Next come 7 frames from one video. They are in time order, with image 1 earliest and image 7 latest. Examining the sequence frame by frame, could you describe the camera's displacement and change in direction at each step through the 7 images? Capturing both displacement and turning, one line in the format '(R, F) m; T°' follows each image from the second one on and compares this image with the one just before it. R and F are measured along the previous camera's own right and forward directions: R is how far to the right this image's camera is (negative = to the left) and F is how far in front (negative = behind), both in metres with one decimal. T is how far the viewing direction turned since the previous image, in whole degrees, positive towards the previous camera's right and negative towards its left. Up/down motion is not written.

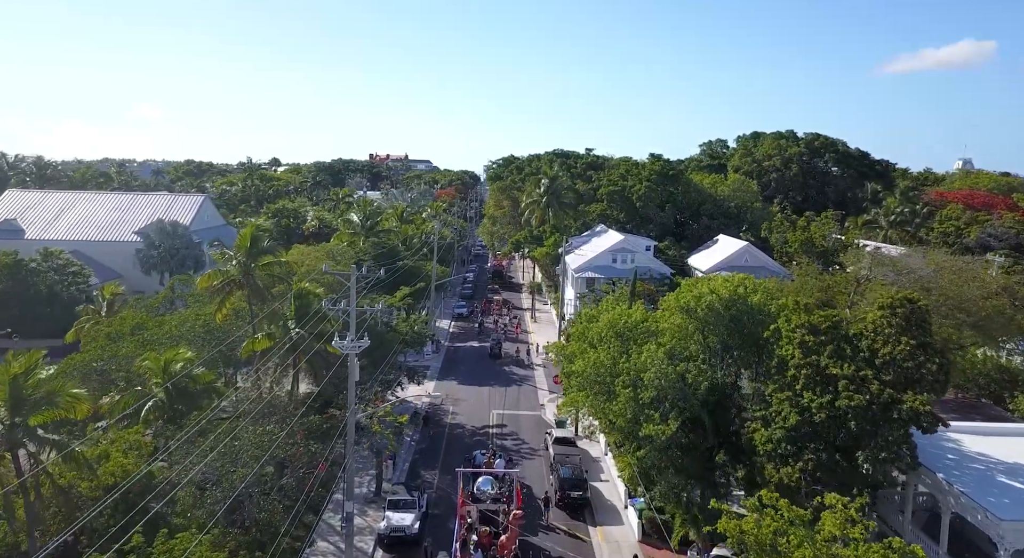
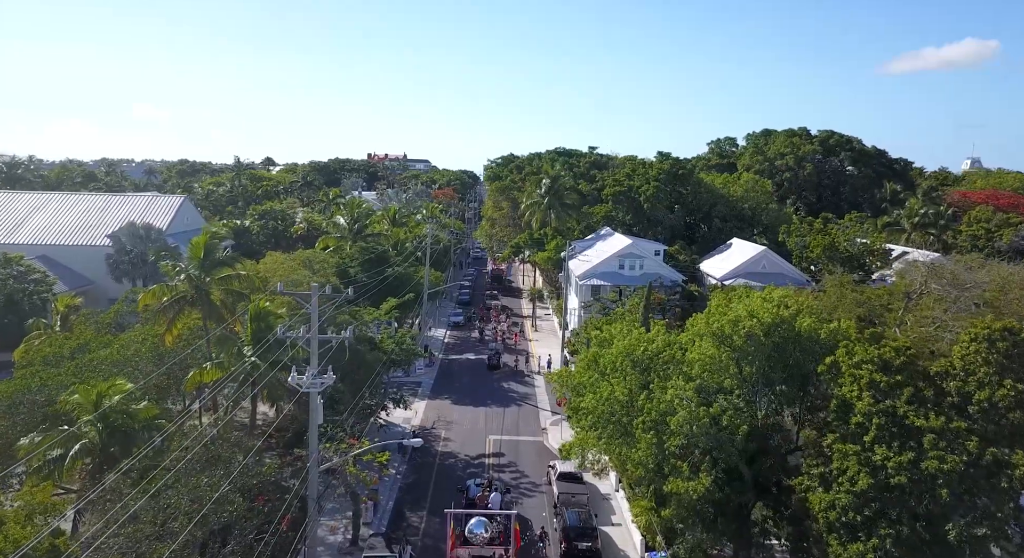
(+0.1, +4.5) m; 0°
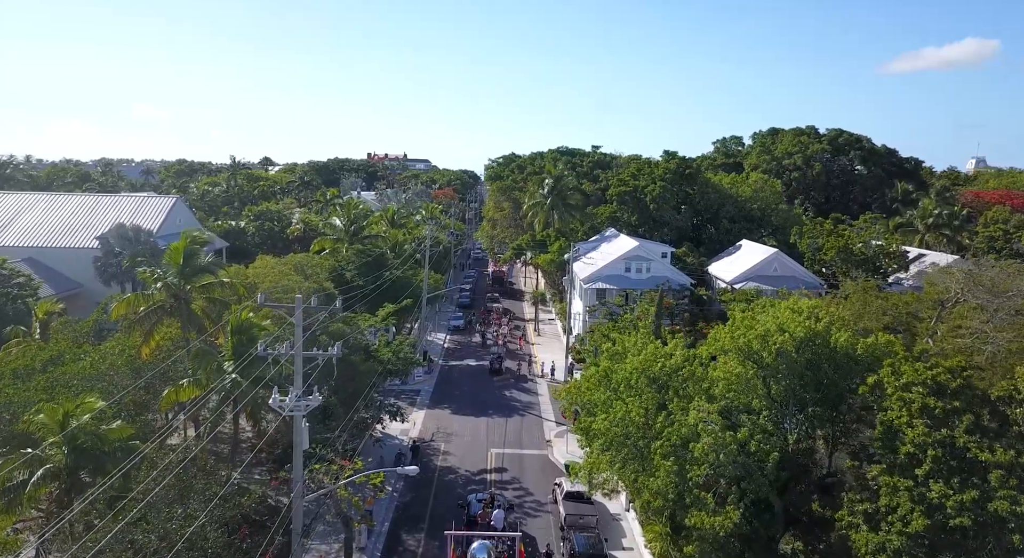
(-0.1, +2.0) m; 0°
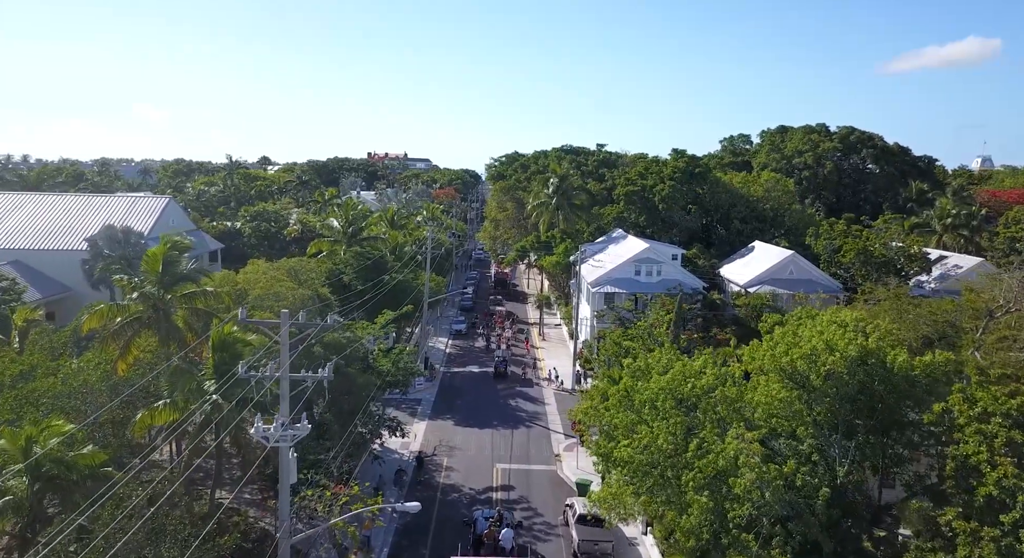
(-0.3, +2.2) m; 0°
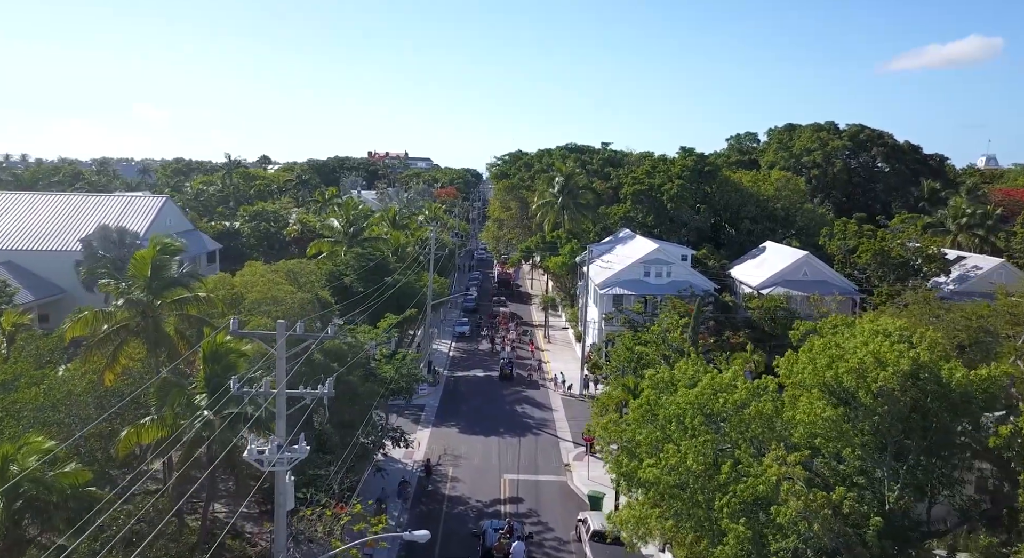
(-0.3, +1.5) m; 0°
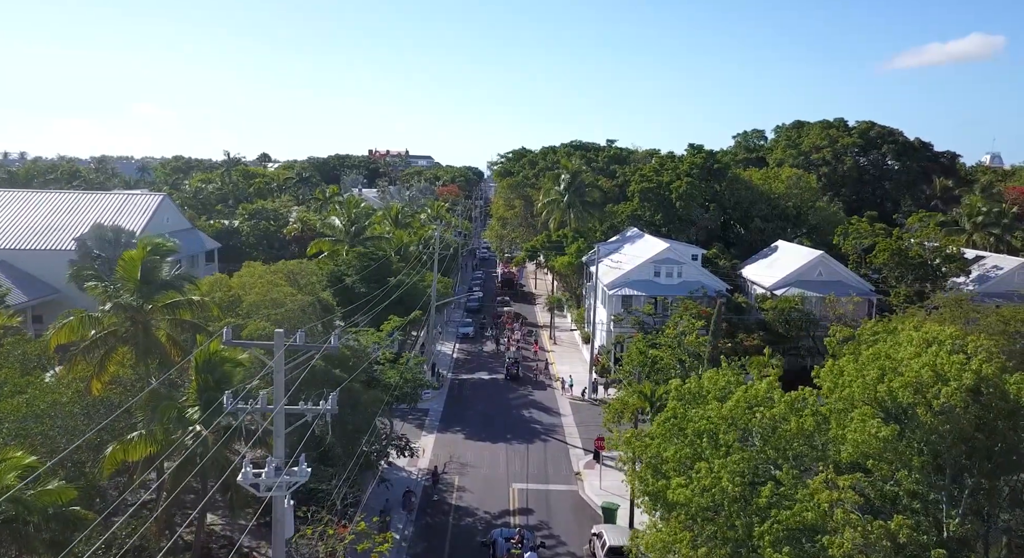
(-0.3, +1.4) m; 0°
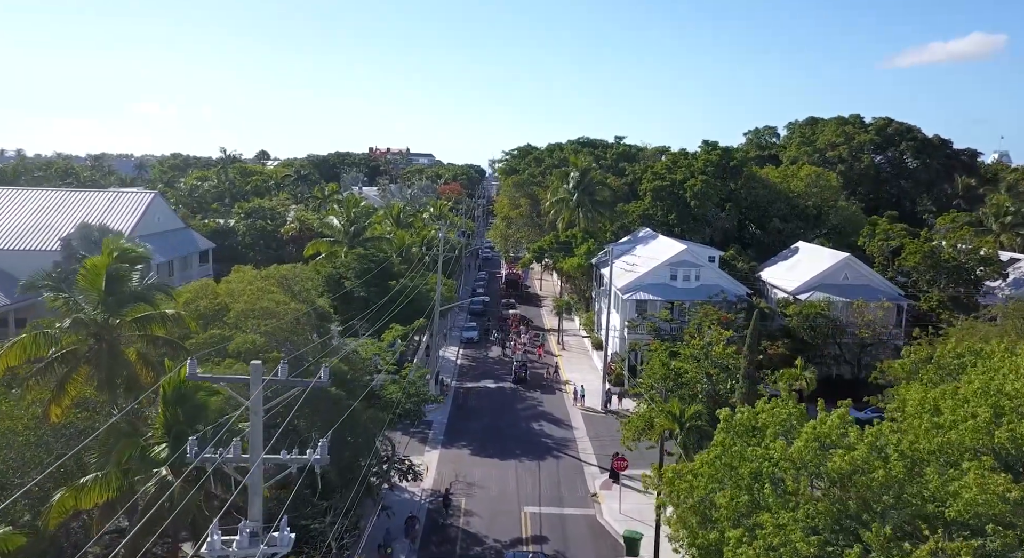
(-0.4, +2.7) m; 0°
